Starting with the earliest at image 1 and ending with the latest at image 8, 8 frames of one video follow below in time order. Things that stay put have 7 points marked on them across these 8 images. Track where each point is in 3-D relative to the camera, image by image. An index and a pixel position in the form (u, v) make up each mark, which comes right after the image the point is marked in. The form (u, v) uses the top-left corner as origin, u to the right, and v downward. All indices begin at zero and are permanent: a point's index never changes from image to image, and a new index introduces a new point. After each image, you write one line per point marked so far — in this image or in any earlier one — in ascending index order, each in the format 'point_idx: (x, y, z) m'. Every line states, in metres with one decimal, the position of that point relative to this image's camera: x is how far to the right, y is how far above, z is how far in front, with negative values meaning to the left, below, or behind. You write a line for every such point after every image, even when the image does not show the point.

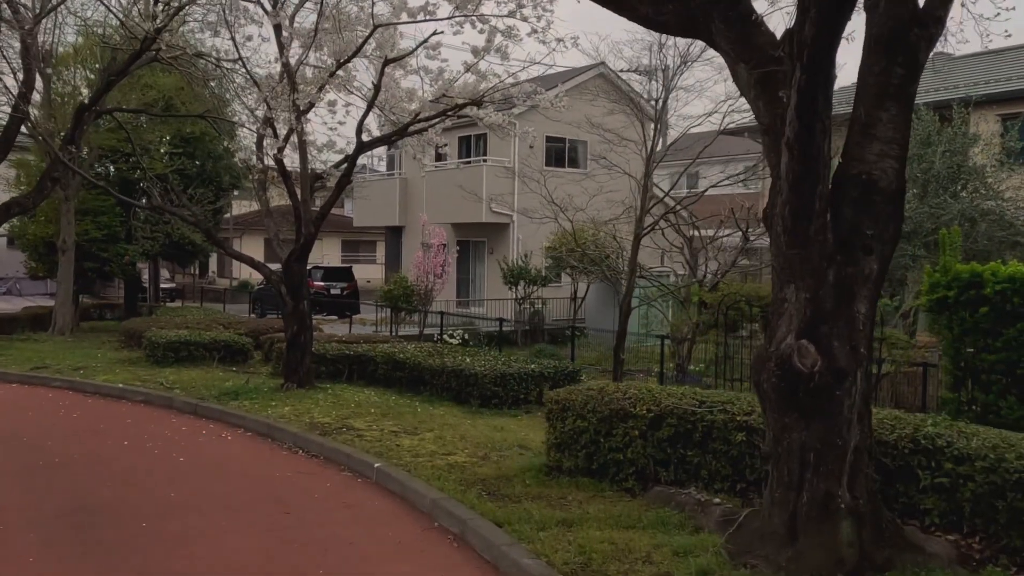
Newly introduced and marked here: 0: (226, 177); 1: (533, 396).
0: (-5.7, +2.2, +18.9) m
1: (+0.2, -1.1, +9.6) m
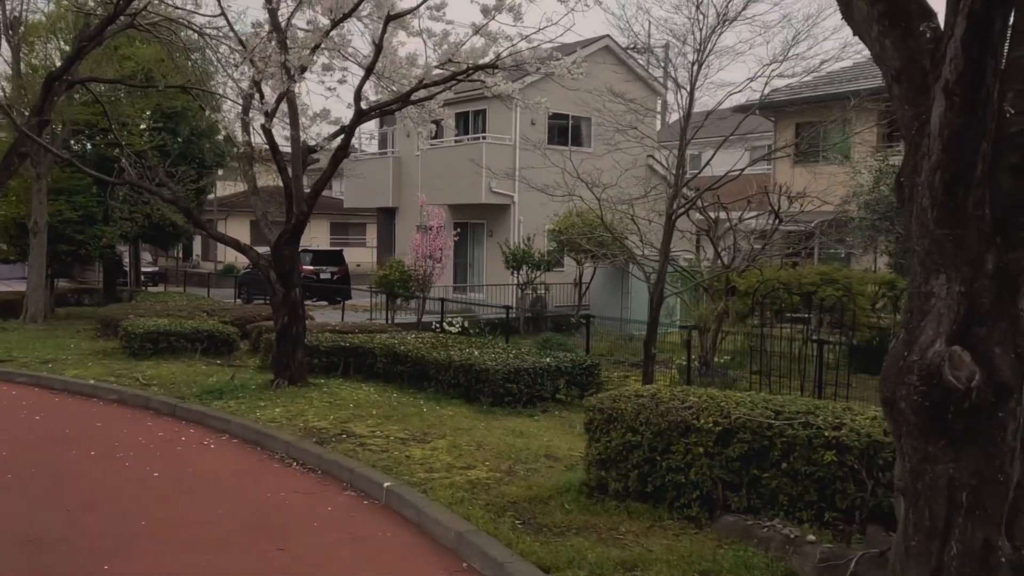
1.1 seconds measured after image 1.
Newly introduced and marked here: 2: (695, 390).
0: (-5.7, +2.5, +17.9) m
1: (+0.3, -1.0, +8.7) m
2: (+0.9, -0.5, +4.9) m
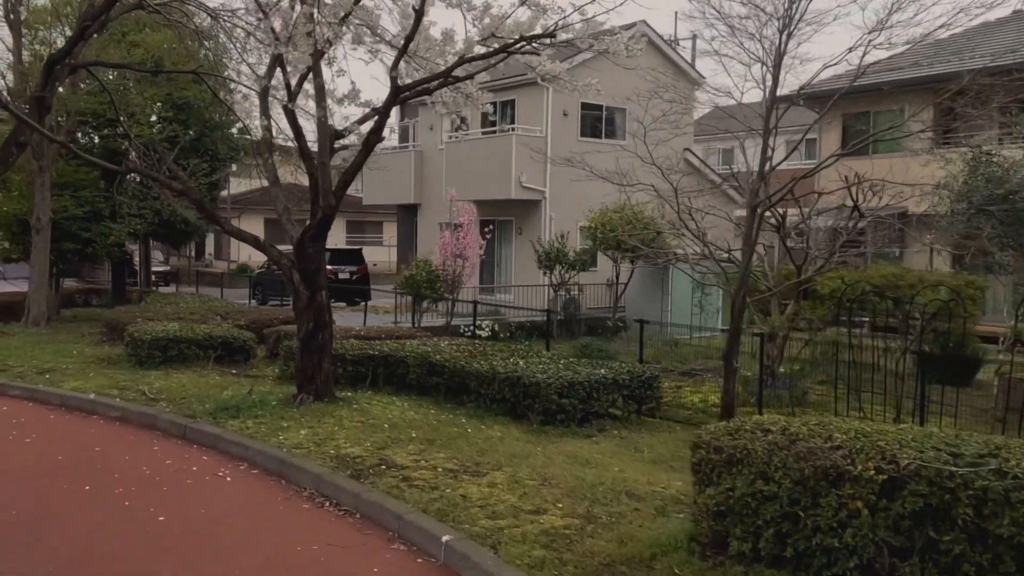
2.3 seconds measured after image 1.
0: (-5.2, +2.5, +16.9) m
1: (+0.8, -1.0, +7.7) m
2: (+1.3, -0.6, +3.9) m
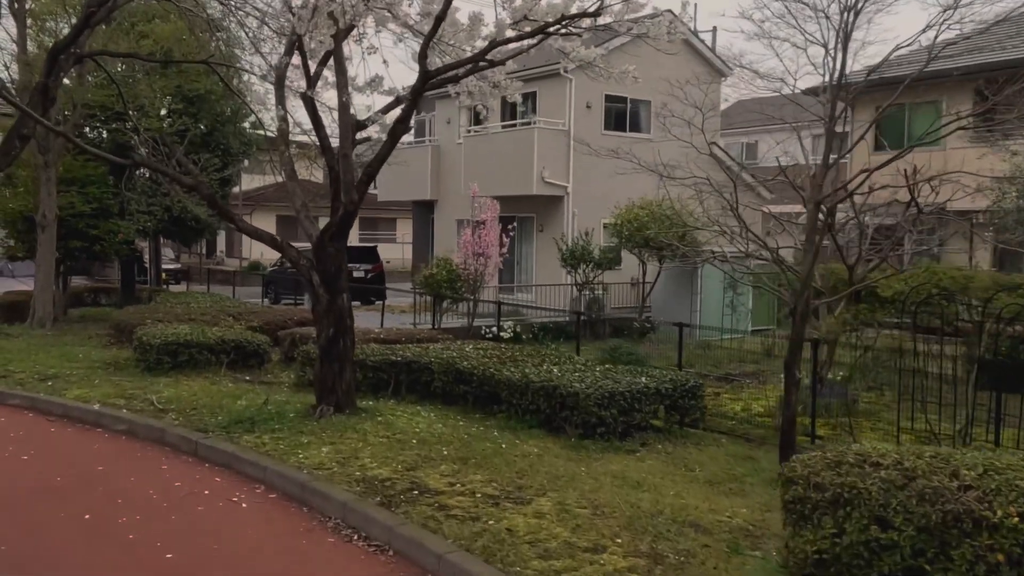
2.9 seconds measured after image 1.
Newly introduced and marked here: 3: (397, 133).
0: (-4.8, +2.5, +16.4) m
1: (+1.0, -1.0, +7.1) m
2: (+1.5, -0.6, +3.3) m
3: (-0.8, +1.0, +6.3) m
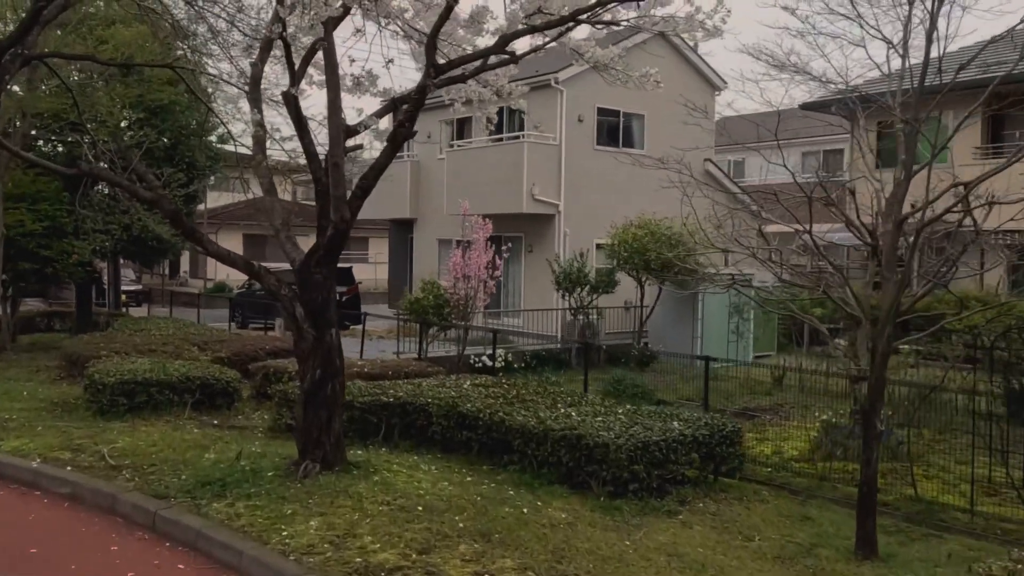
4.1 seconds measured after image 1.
0: (-5.1, +2.1, +15.3) m
1: (+1.1, -1.2, +6.2) m
2: (+1.8, -0.7, +2.3) m
3: (-0.6, +0.8, +5.3) m
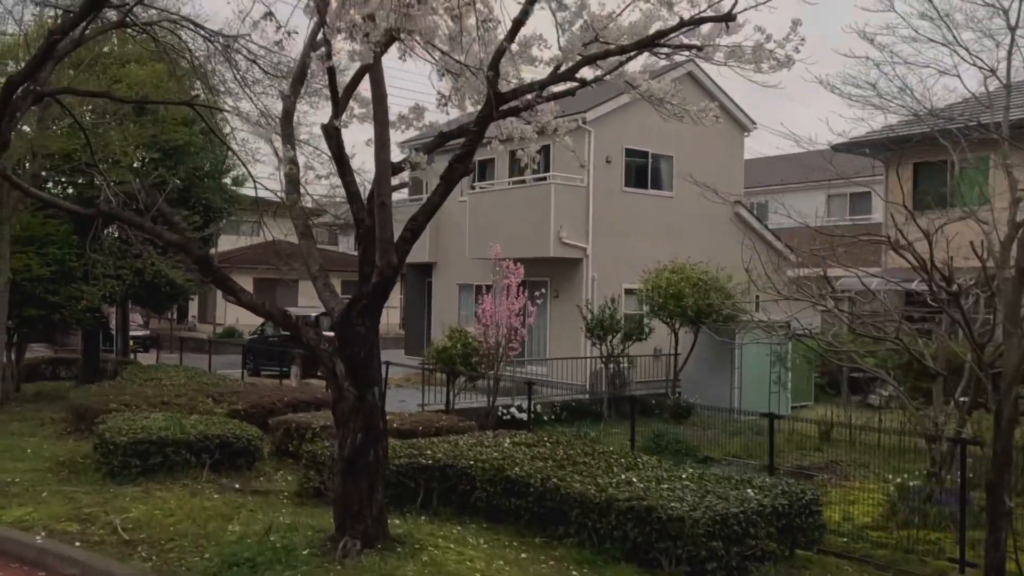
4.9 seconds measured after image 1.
0: (-4.7, +1.4, +14.8) m
1: (+1.5, -1.5, +5.5) m
2: (+2.1, -0.9, +1.7) m
3: (-0.3, +0.6, +4.7) m
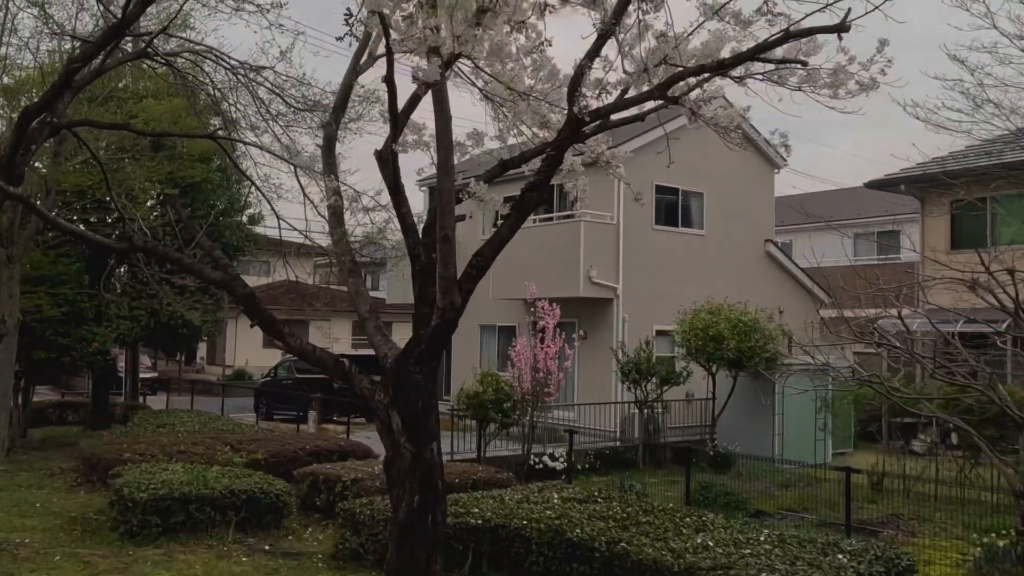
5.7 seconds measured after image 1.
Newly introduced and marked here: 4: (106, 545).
0: (-4.3, +0.8, +14.4) m
1: (+1.8, -1.8, +4.9) m
2: (+2.5, -0.9, +1.1) m
3: (+0.1, +0.4, +4.2) m
4: (-2.7, -1.7, +6.2) m
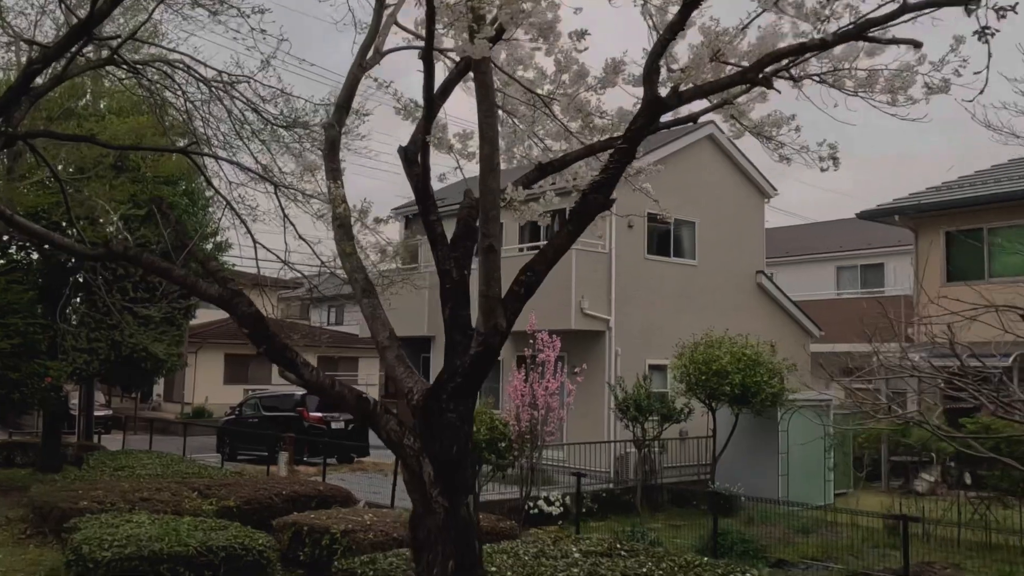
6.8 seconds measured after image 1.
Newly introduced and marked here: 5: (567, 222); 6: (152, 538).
0: (-4.5, +0.3, +13.5) m
1: (+2.0, -1.9, +4.2) m
2: (+2.8, -0.9, +0.5) m
3: (+0.3, +0.3, +3.5) m
4: (-2.5, -1.8, +5.3) m
5: (+0.2, +0.3, +3.6) m
6: (-2.2, -1.5, +5.8) m
